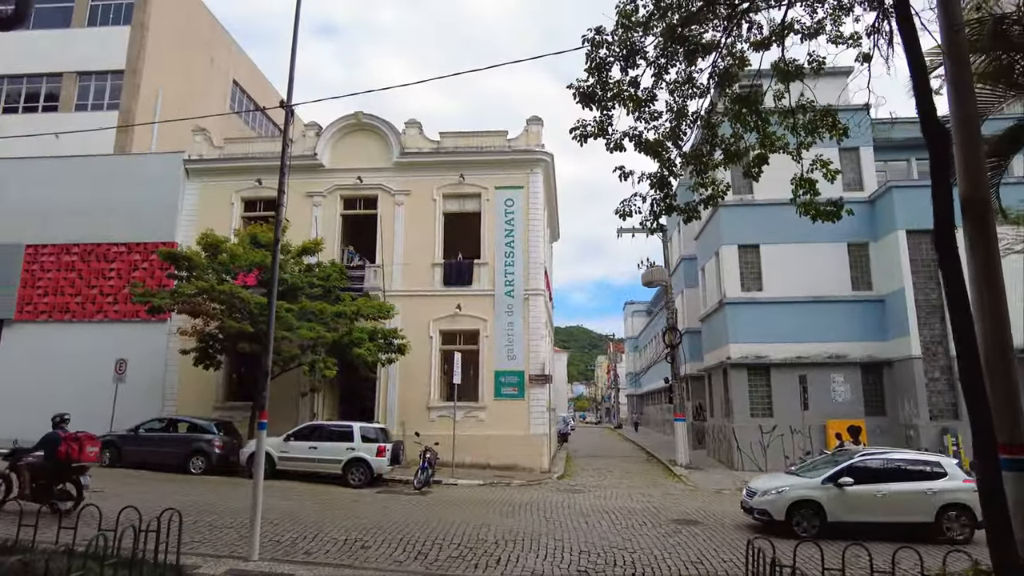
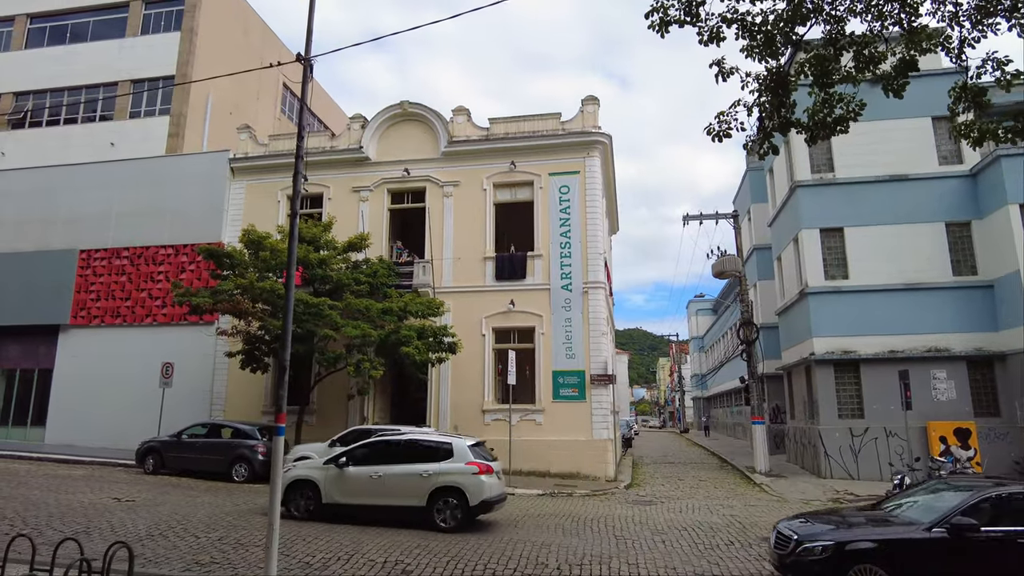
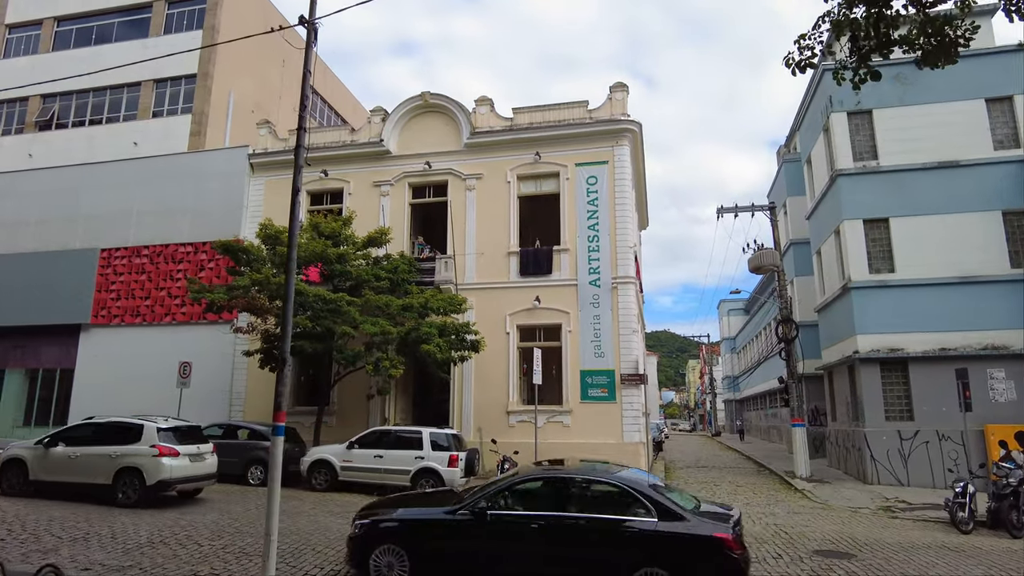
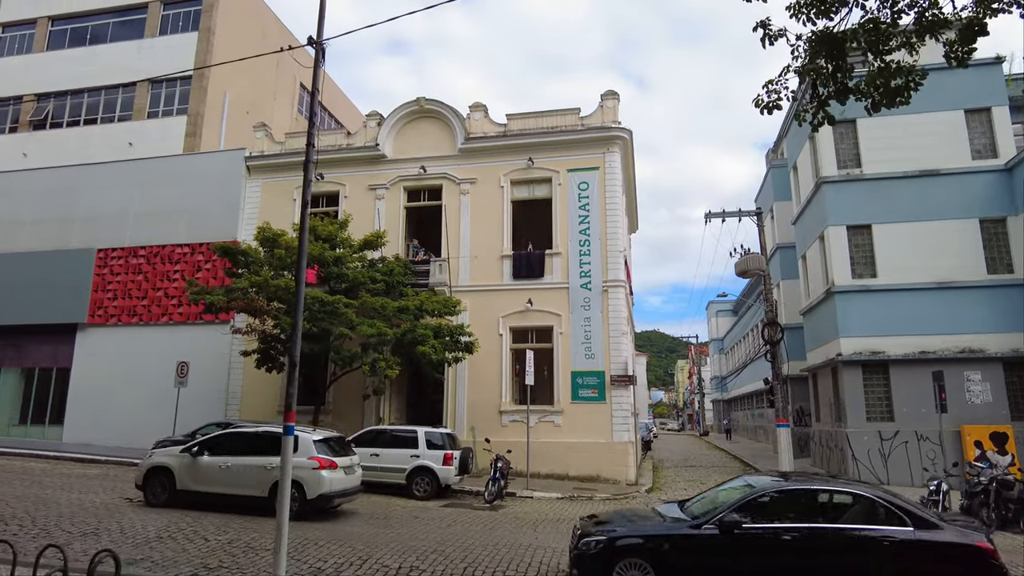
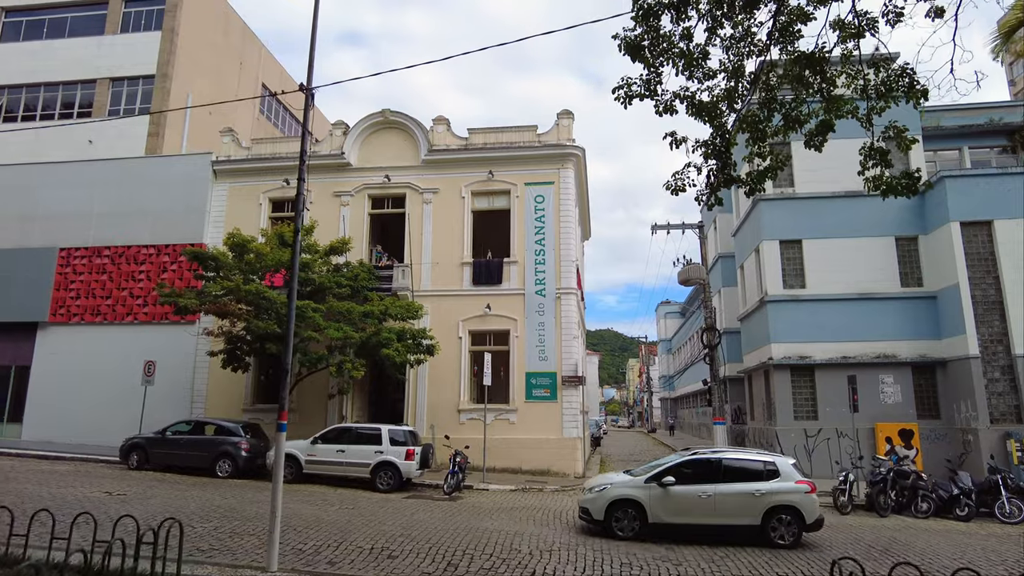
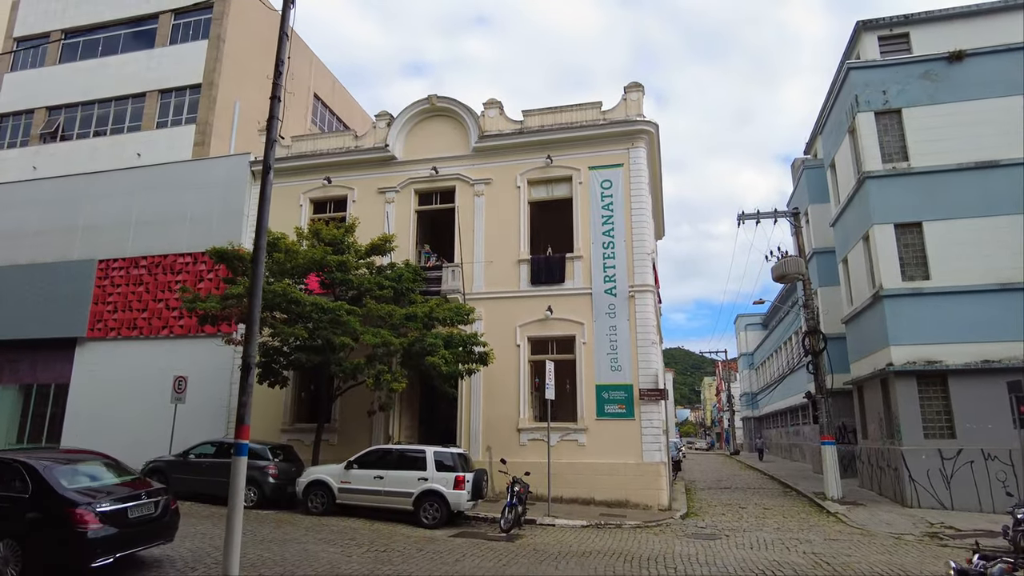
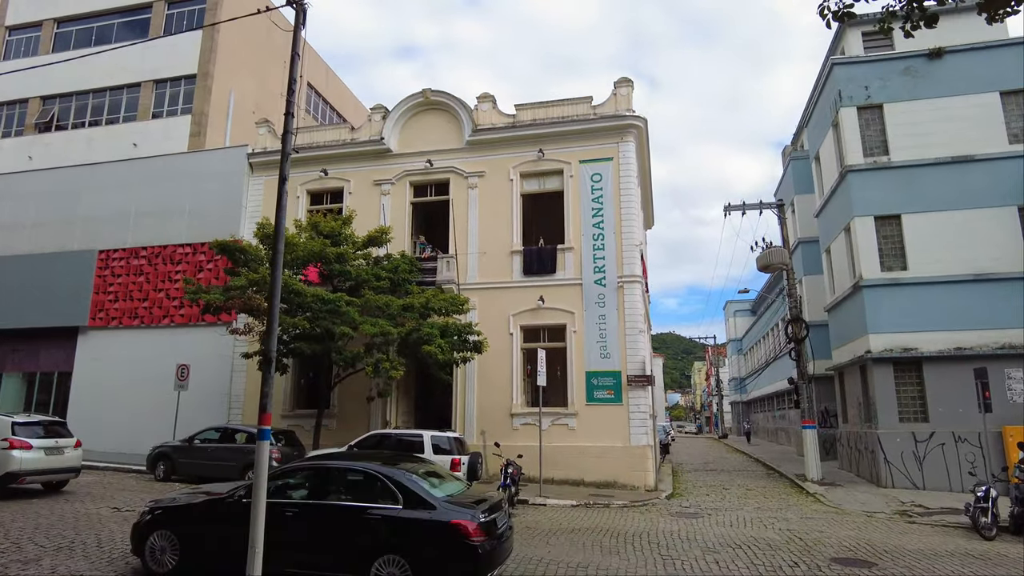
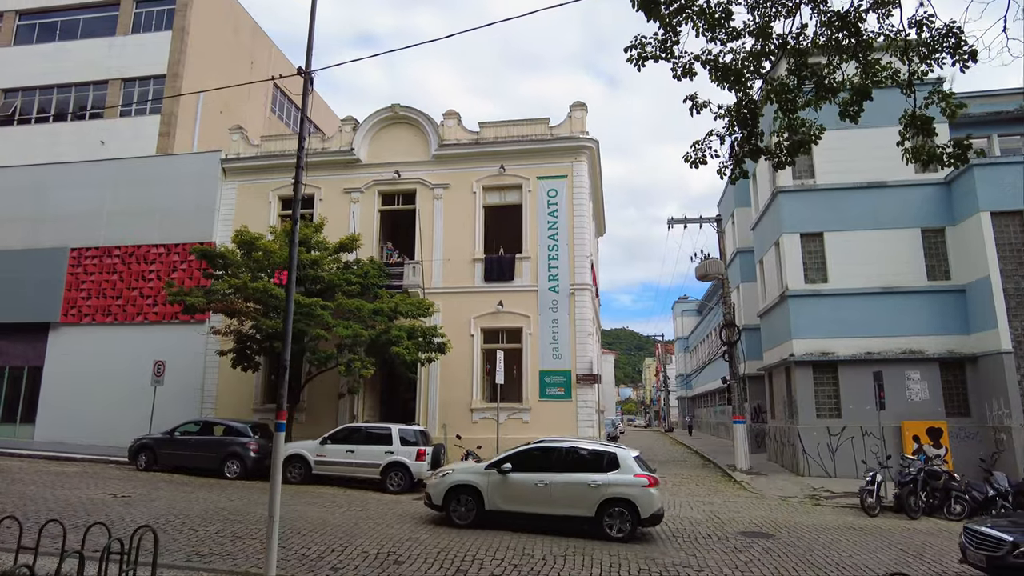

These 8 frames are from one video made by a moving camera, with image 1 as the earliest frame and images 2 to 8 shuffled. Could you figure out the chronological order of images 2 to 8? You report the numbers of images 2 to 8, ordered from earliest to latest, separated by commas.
5, 8, 2, 4, 3, 7, 6
